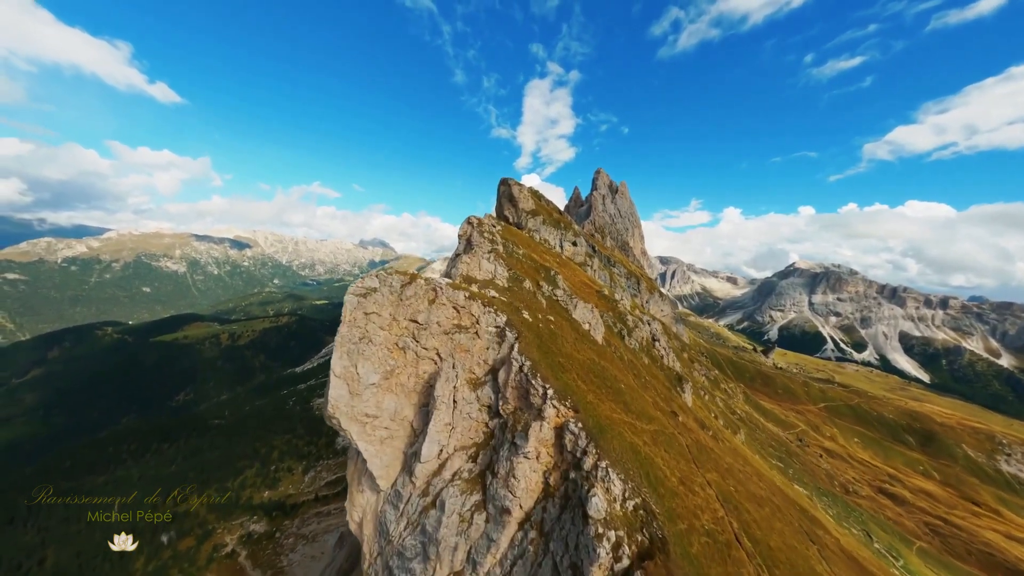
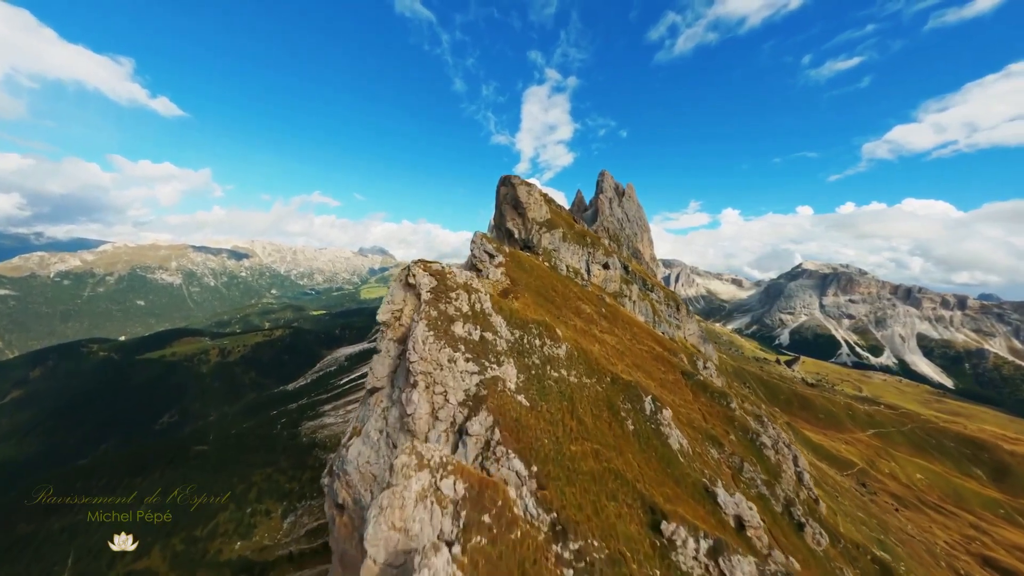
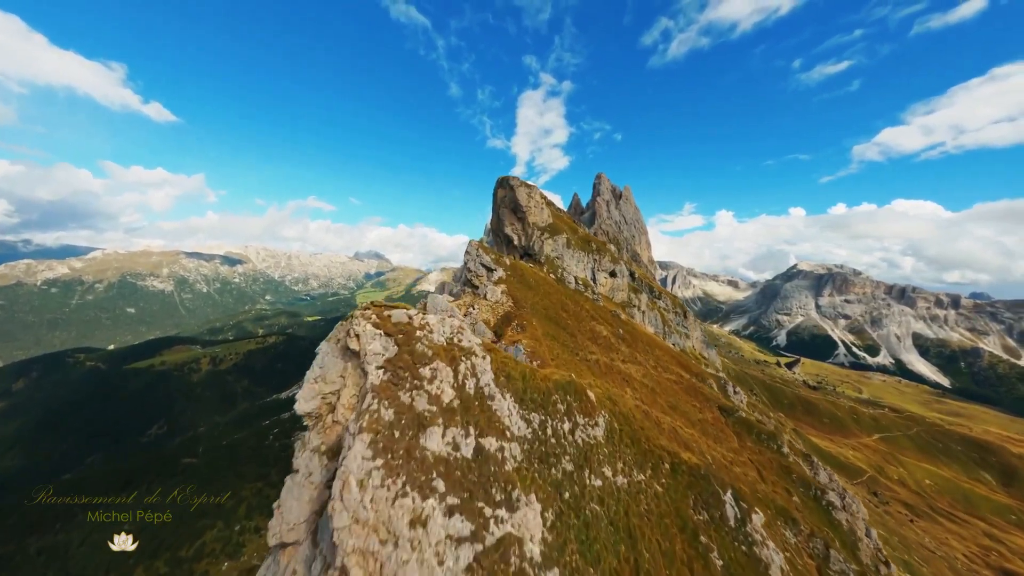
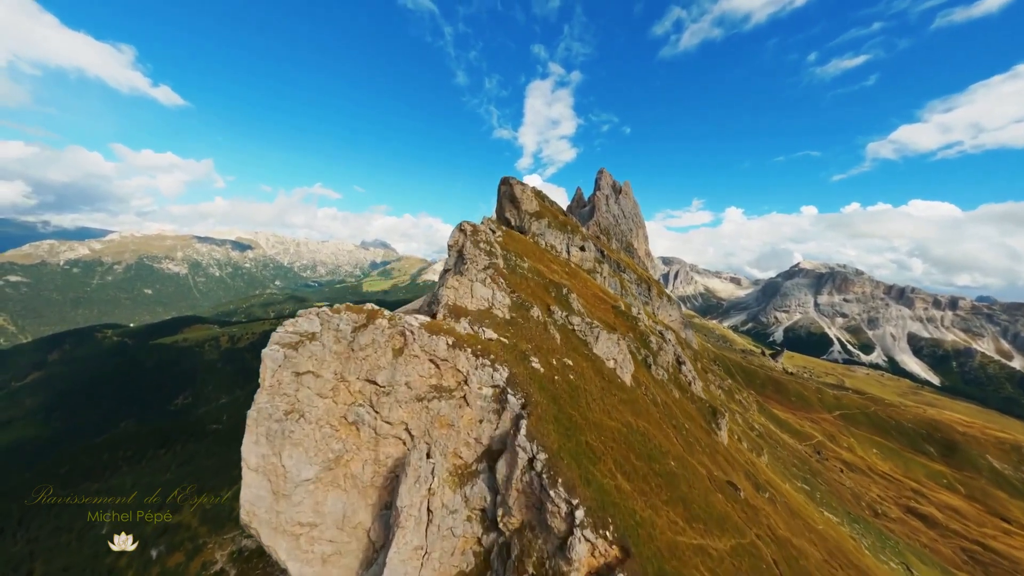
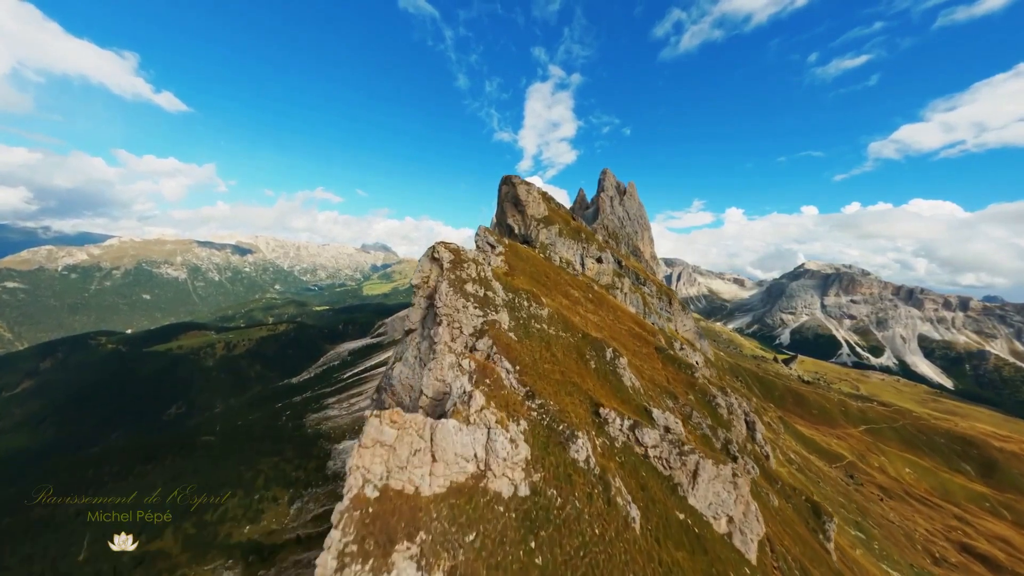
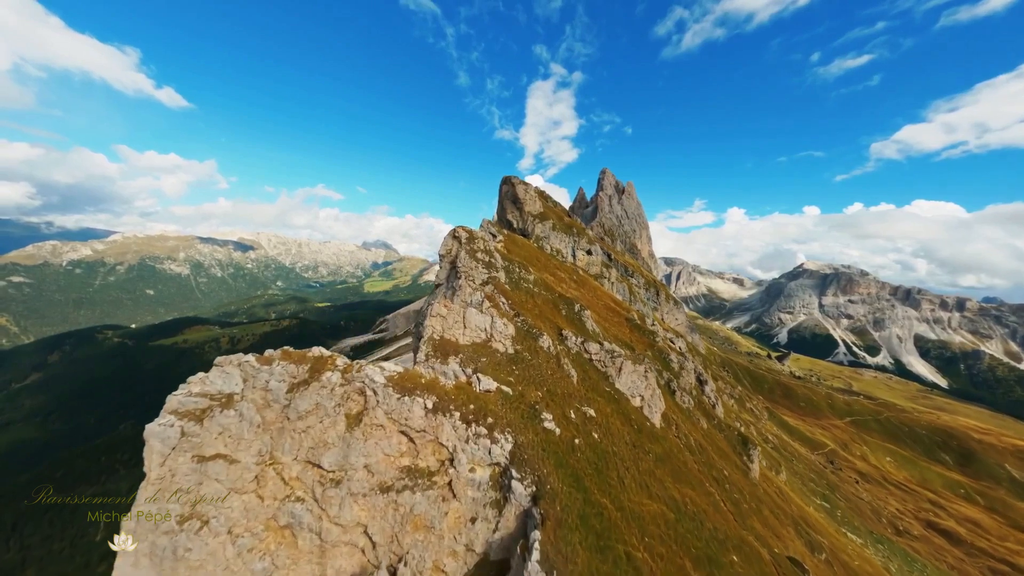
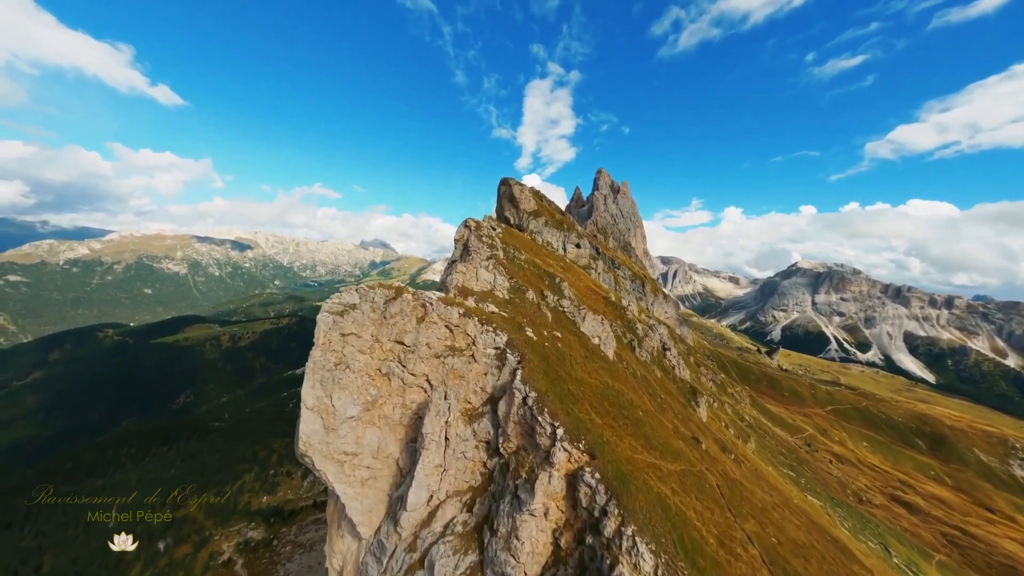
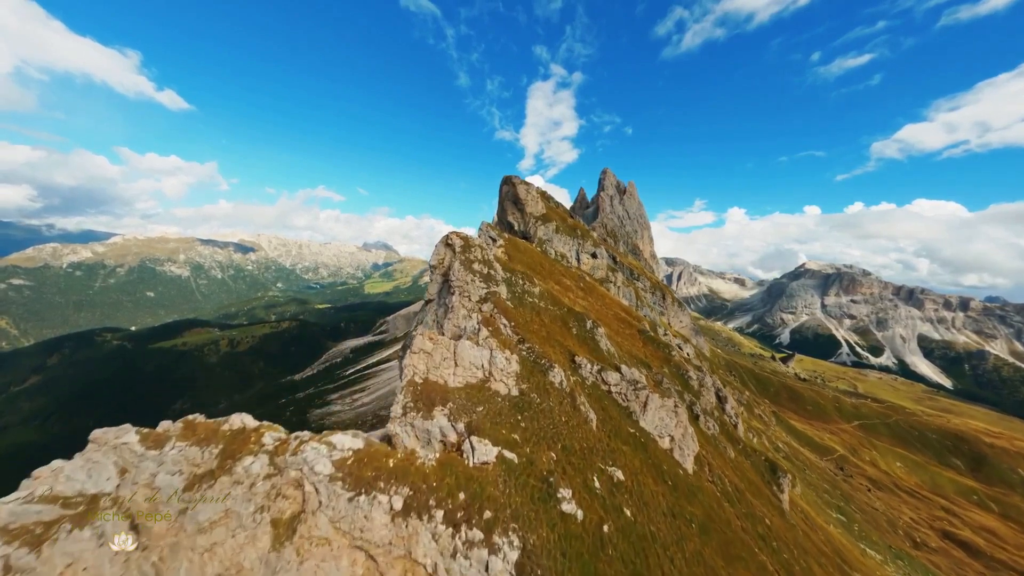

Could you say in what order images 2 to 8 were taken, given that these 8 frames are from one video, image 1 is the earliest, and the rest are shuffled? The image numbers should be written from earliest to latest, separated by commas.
7, 4, 6, 8, 5, 2, 3
